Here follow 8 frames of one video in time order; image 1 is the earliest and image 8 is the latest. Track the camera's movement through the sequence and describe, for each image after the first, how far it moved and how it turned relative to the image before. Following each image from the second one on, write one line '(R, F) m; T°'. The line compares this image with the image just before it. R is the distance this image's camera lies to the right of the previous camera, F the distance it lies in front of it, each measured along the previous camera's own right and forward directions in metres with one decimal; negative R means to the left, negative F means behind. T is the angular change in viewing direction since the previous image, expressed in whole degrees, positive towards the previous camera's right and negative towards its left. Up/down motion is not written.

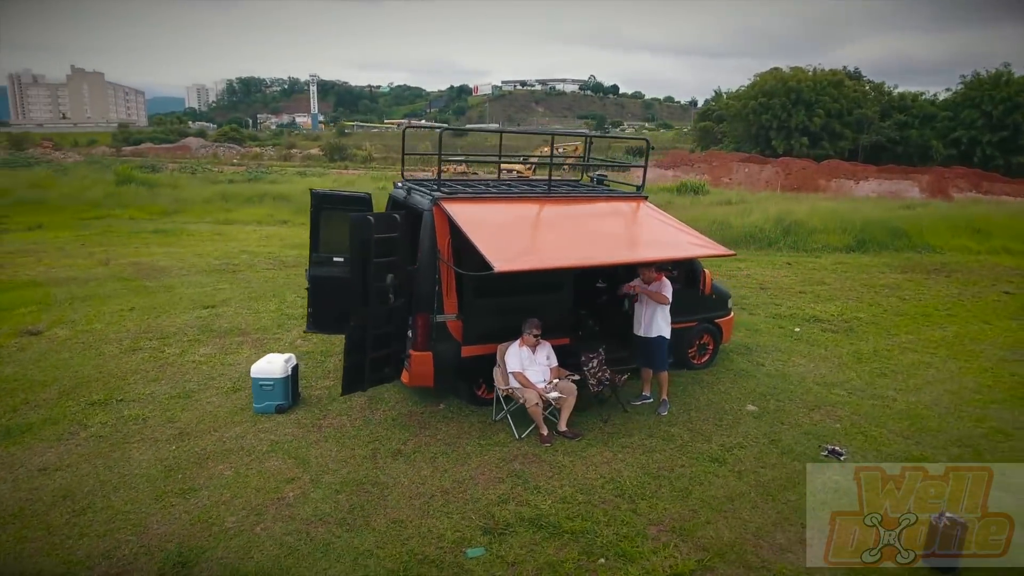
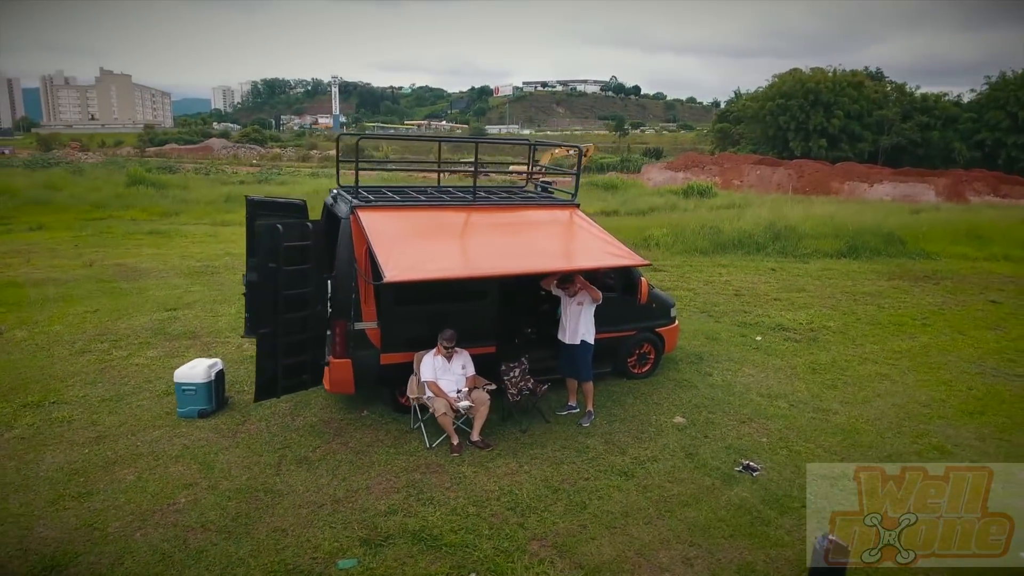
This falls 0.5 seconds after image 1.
(+1.0, 0.0) m; -2°
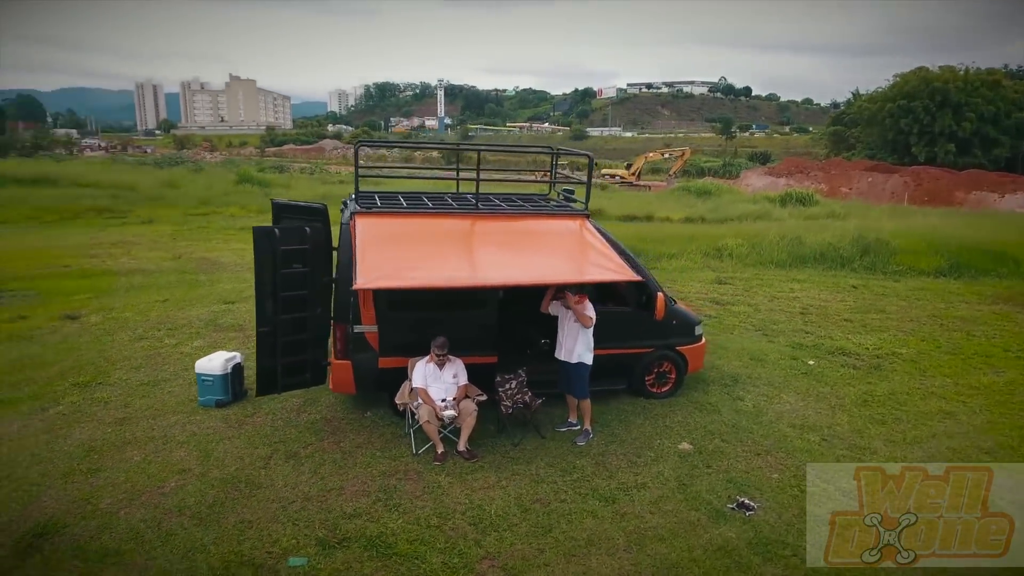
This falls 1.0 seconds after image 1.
(+1.0, +0.2) m; -9°
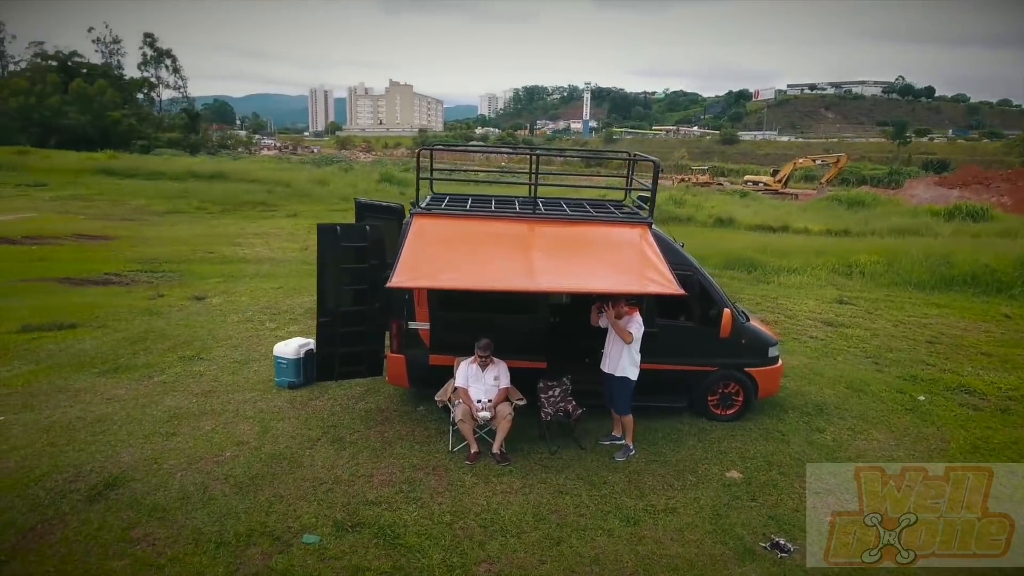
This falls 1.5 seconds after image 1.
(+0.9, +0.1) m; -12°
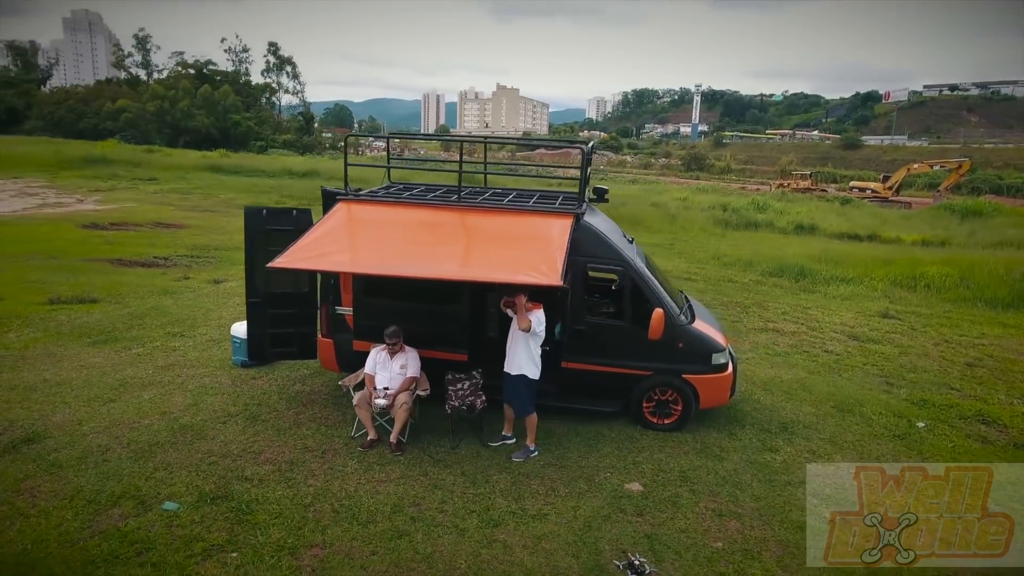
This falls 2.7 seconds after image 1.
(+1.8, +0.3) m; -10°
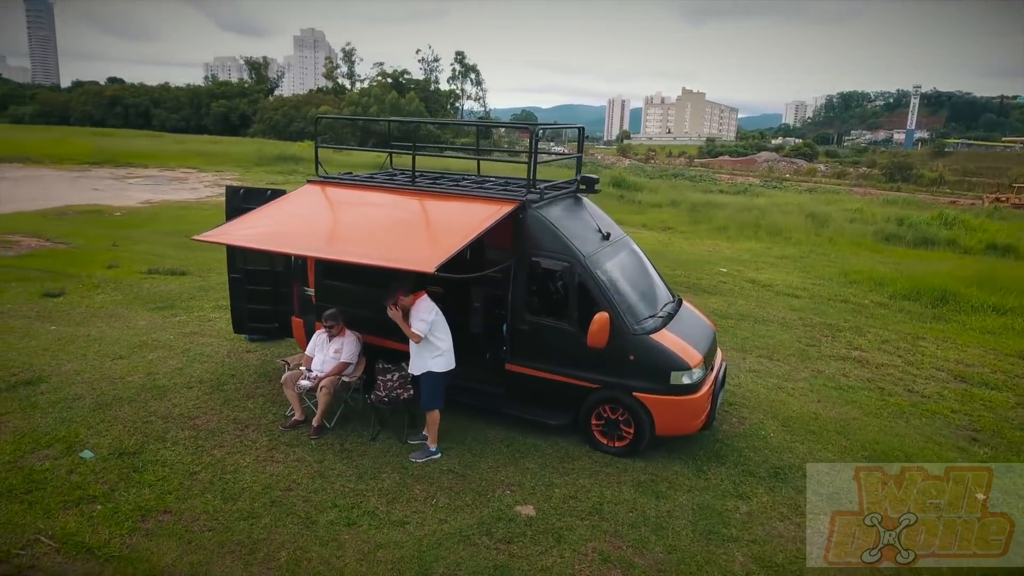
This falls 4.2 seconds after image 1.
(+2.1, +0.8) m; -16°
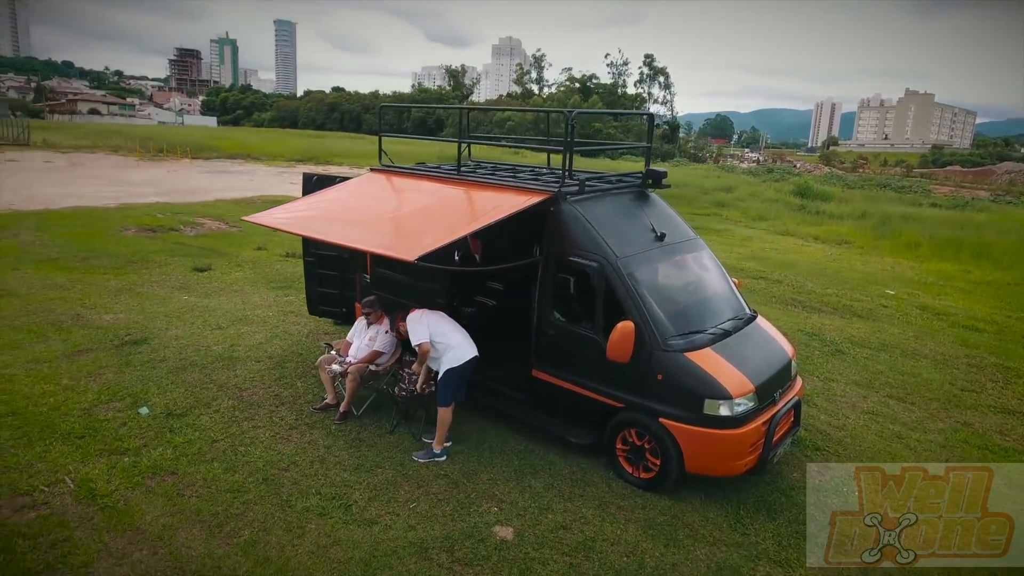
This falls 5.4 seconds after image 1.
(+1.2, +0.6) m; -16°
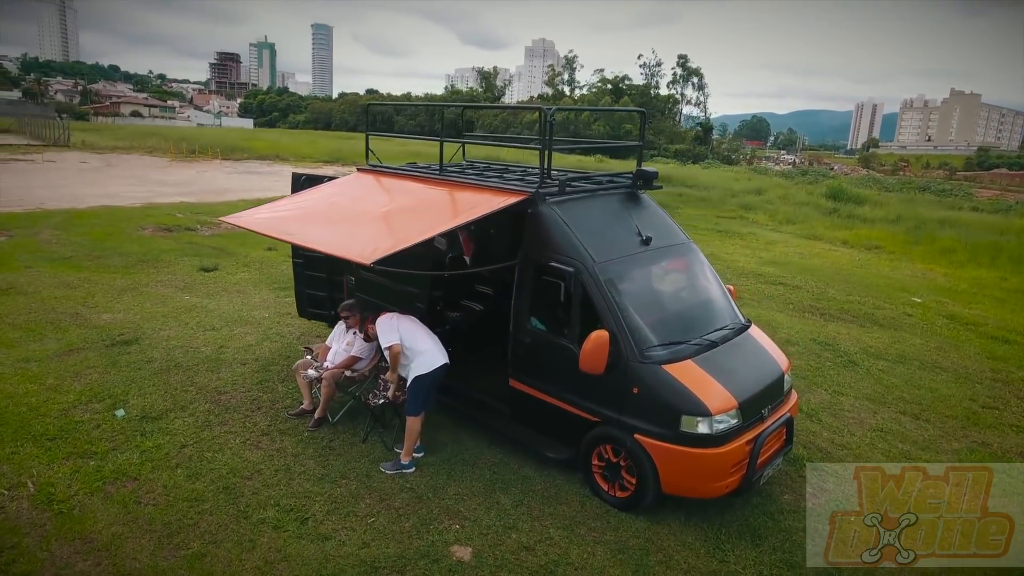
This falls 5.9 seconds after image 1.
(+0.4, +0.2) m; -3°
